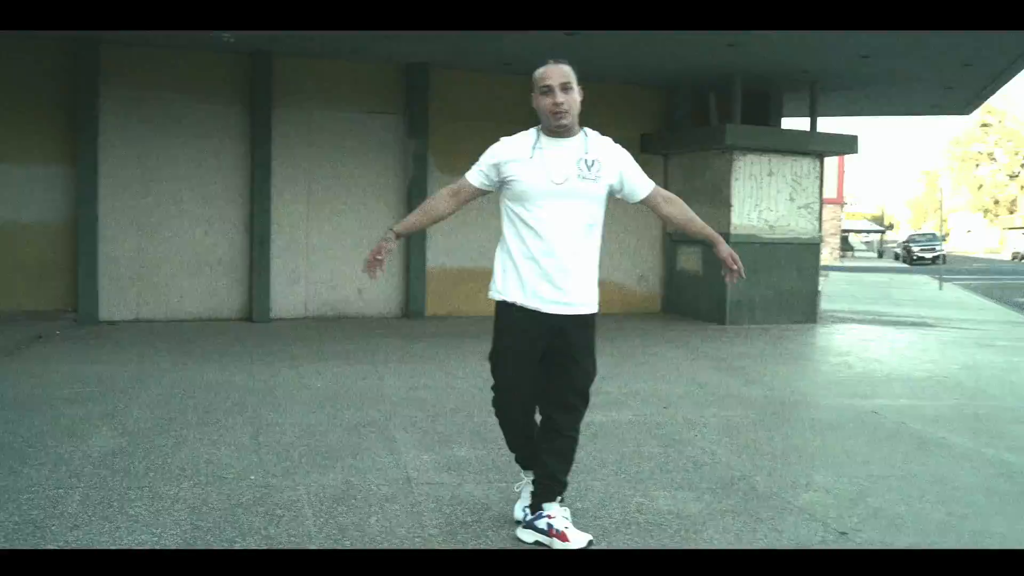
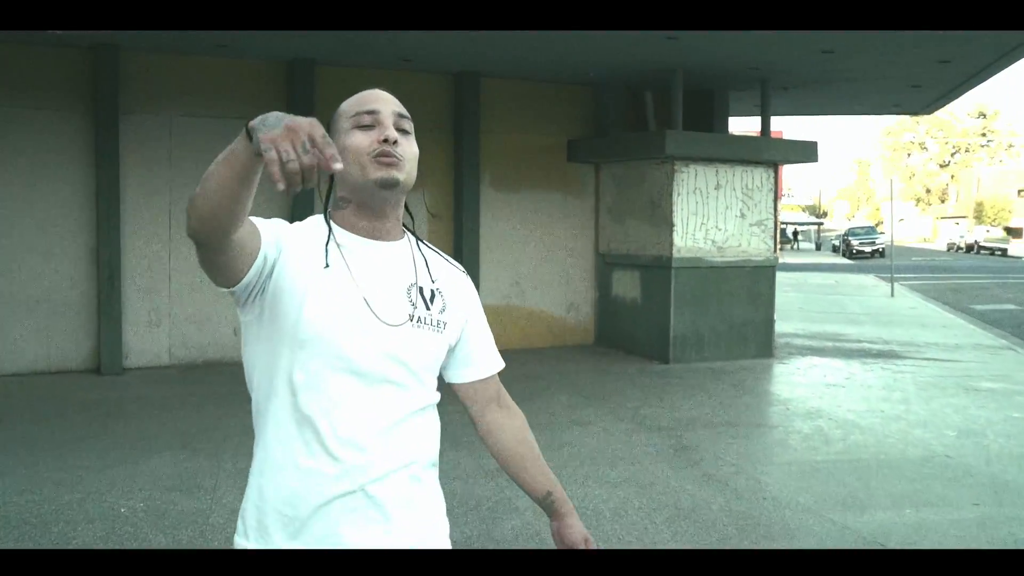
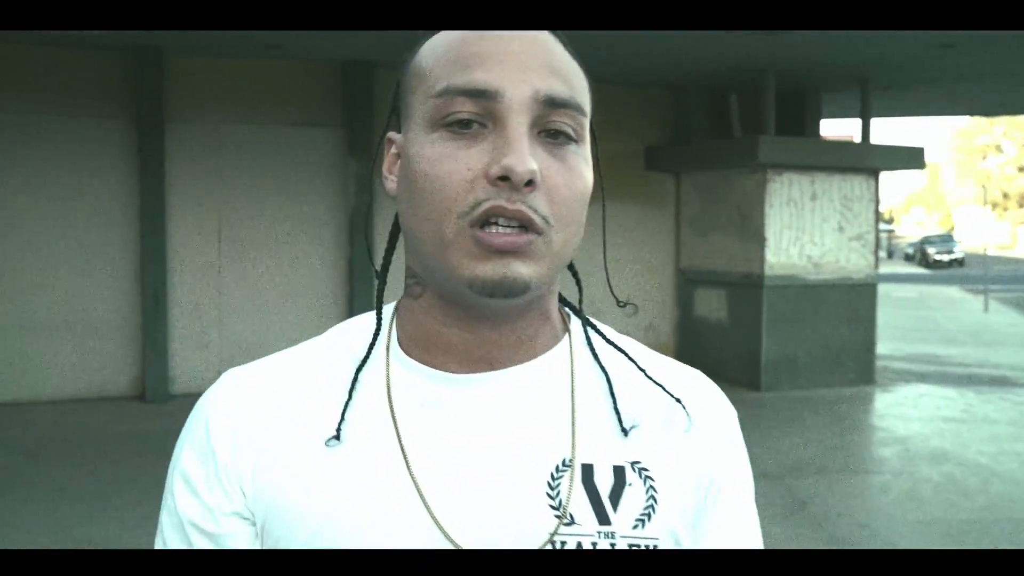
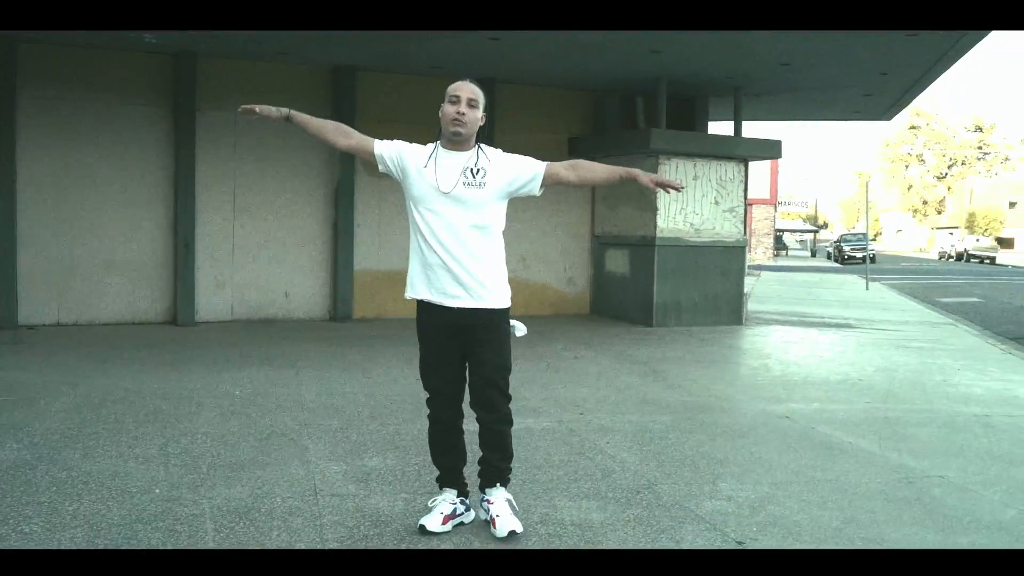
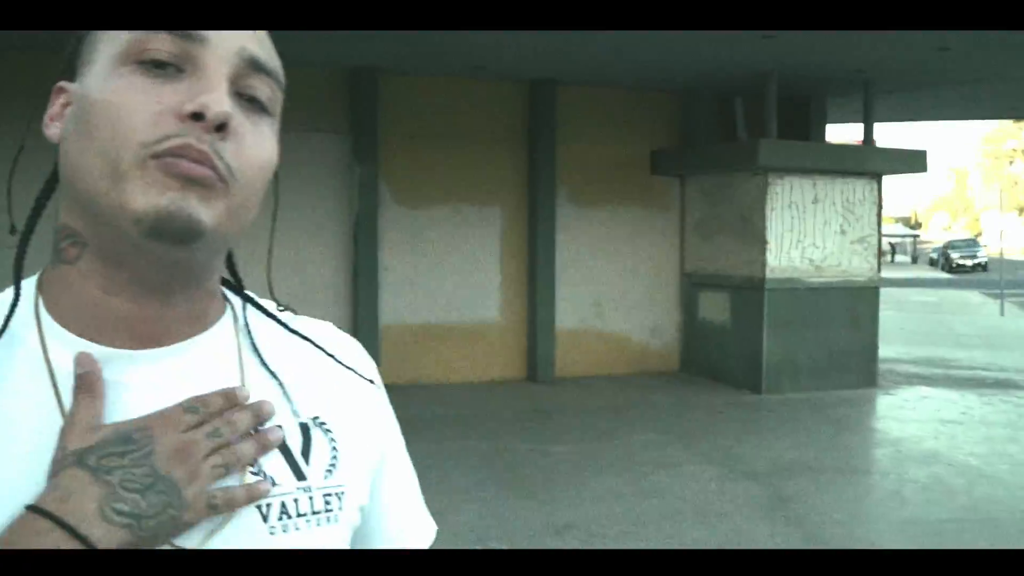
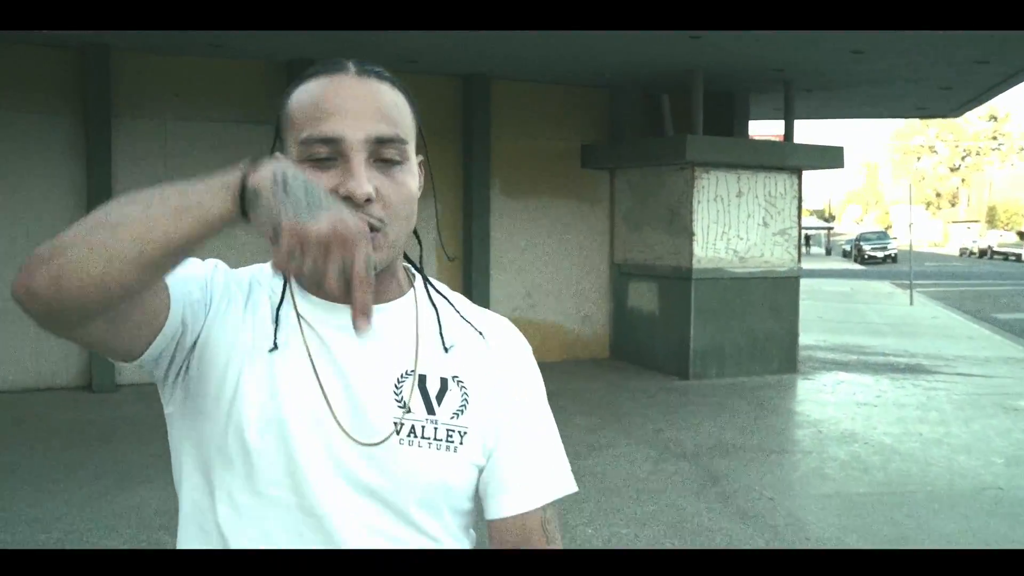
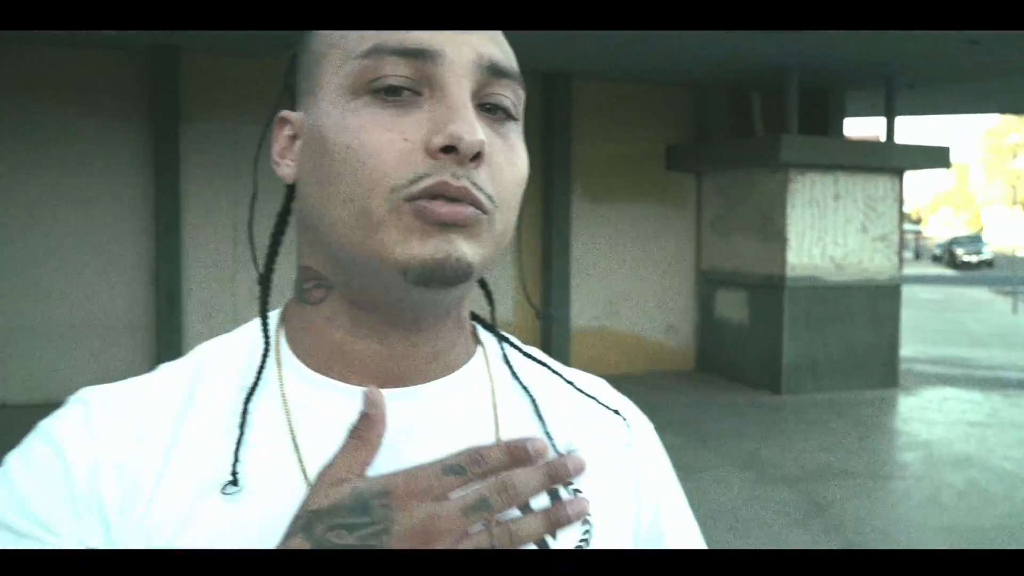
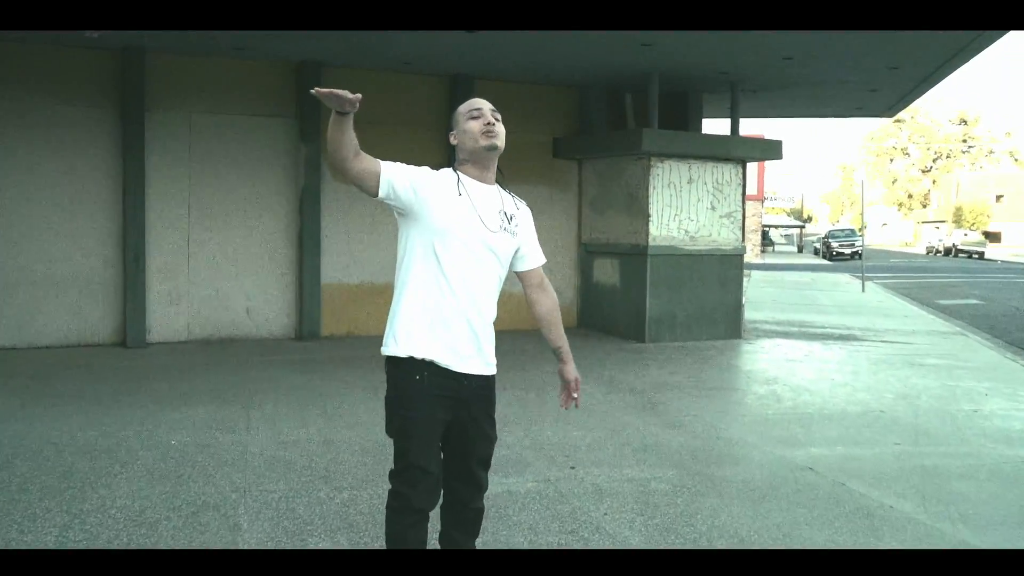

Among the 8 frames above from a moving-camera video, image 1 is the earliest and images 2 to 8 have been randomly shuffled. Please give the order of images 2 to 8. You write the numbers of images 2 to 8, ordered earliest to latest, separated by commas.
4, 8, 2, 6, 3, 7, 5
